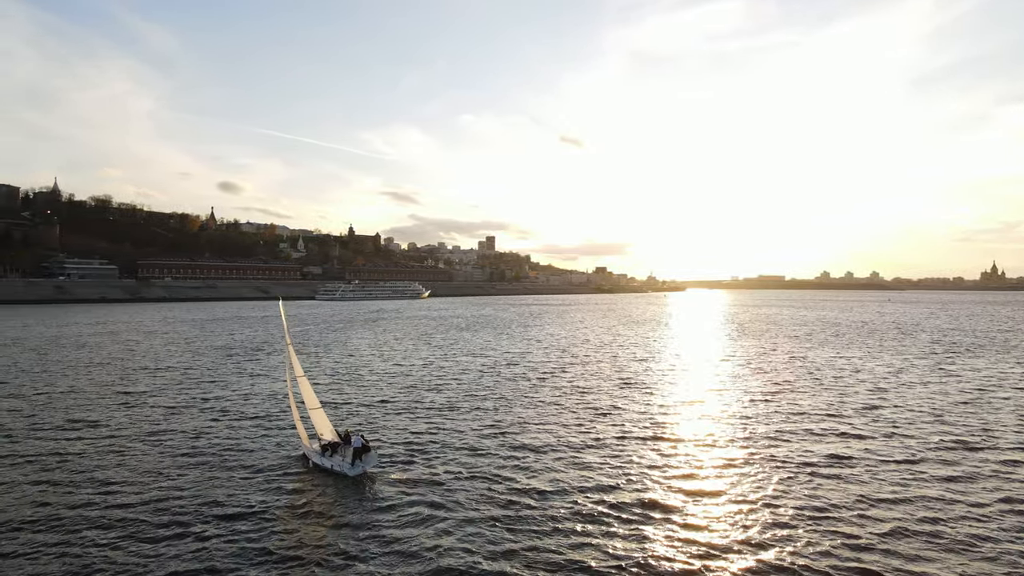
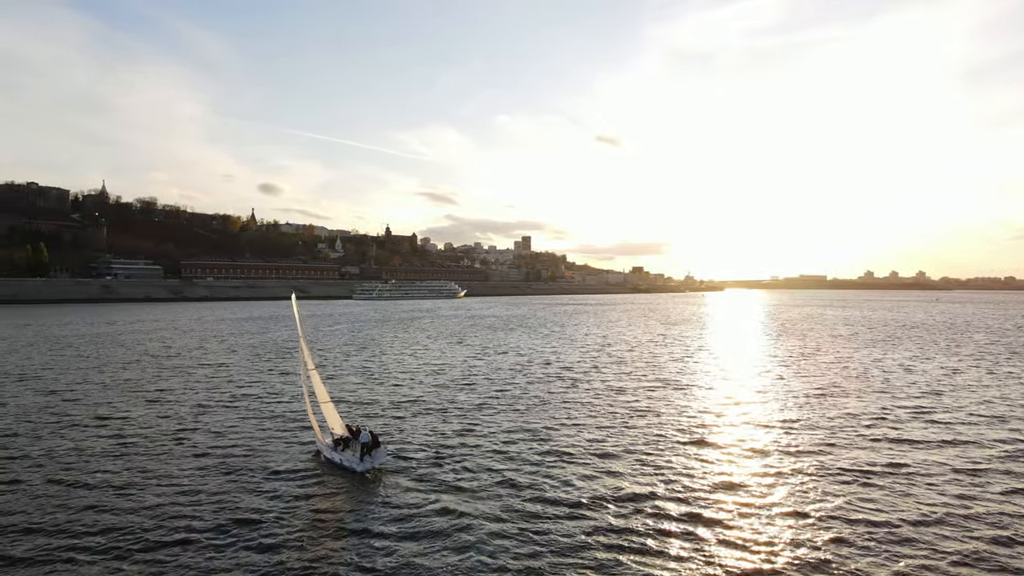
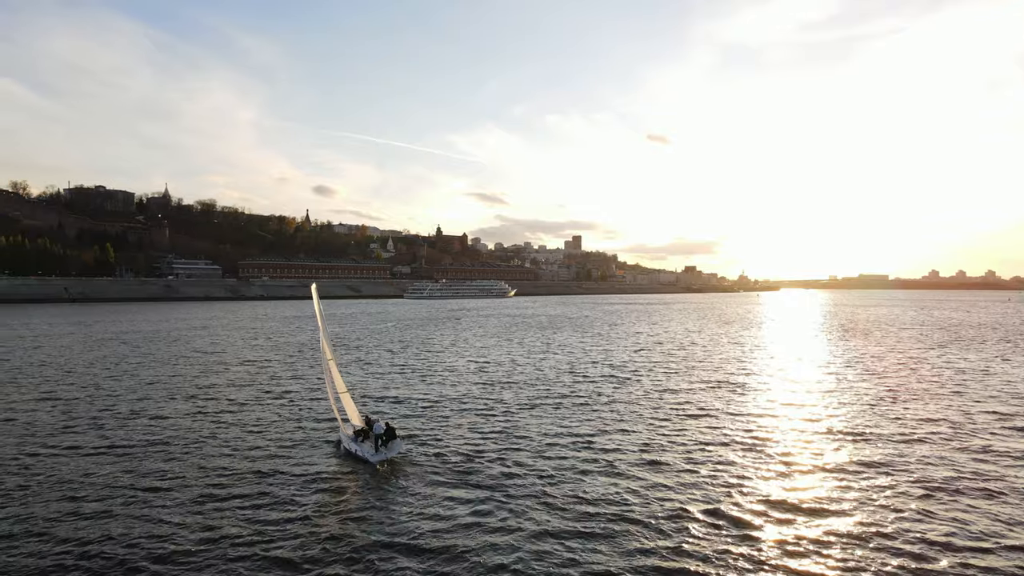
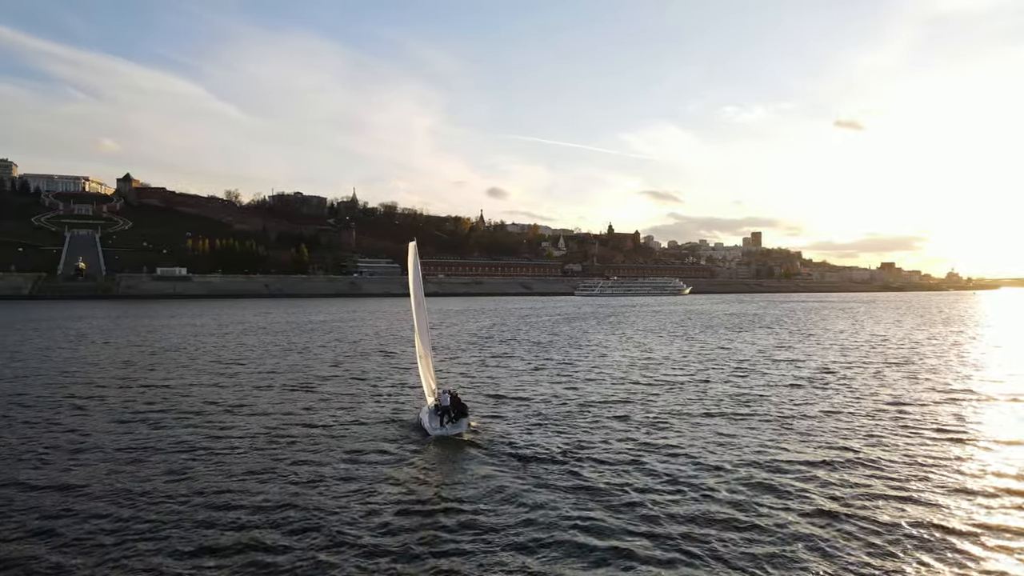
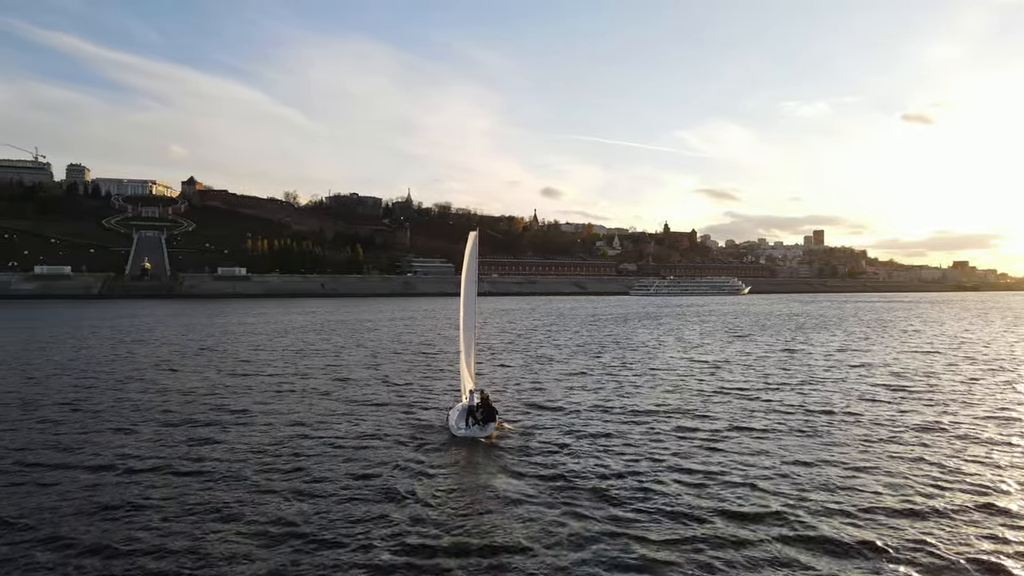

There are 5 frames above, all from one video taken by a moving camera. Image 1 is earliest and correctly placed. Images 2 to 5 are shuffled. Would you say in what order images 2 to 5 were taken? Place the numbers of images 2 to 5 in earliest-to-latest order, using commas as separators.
2, 3, 4, 5
